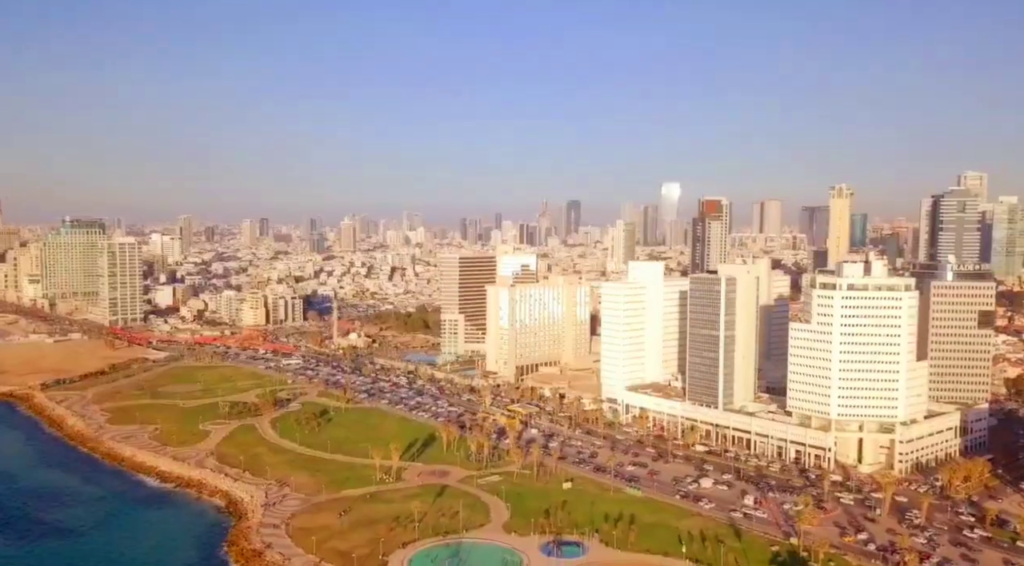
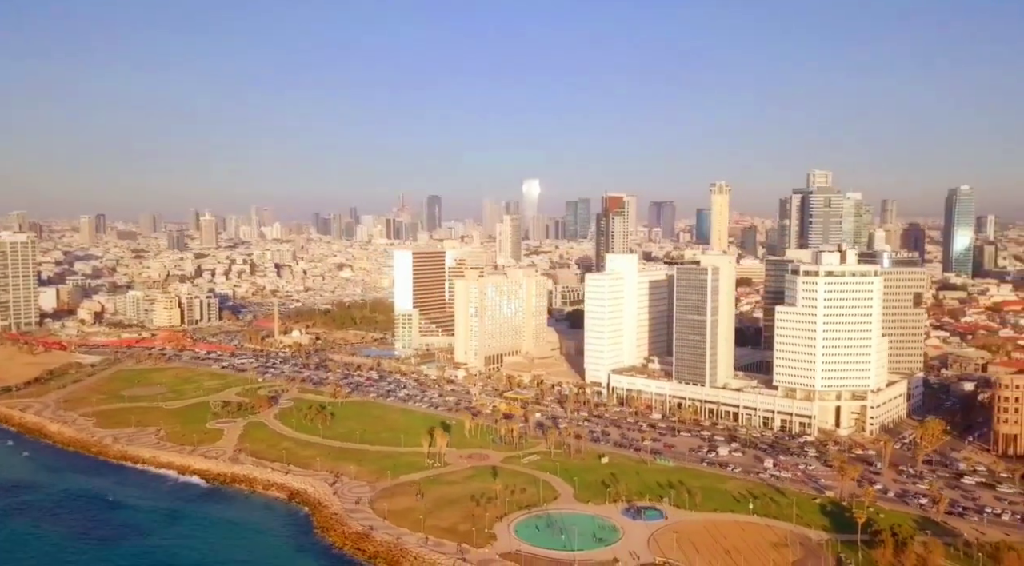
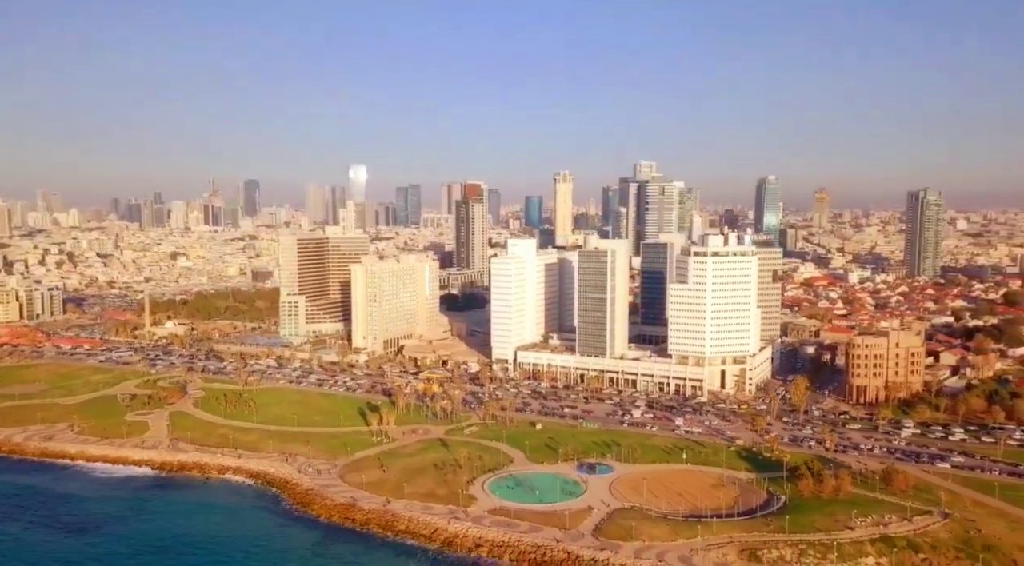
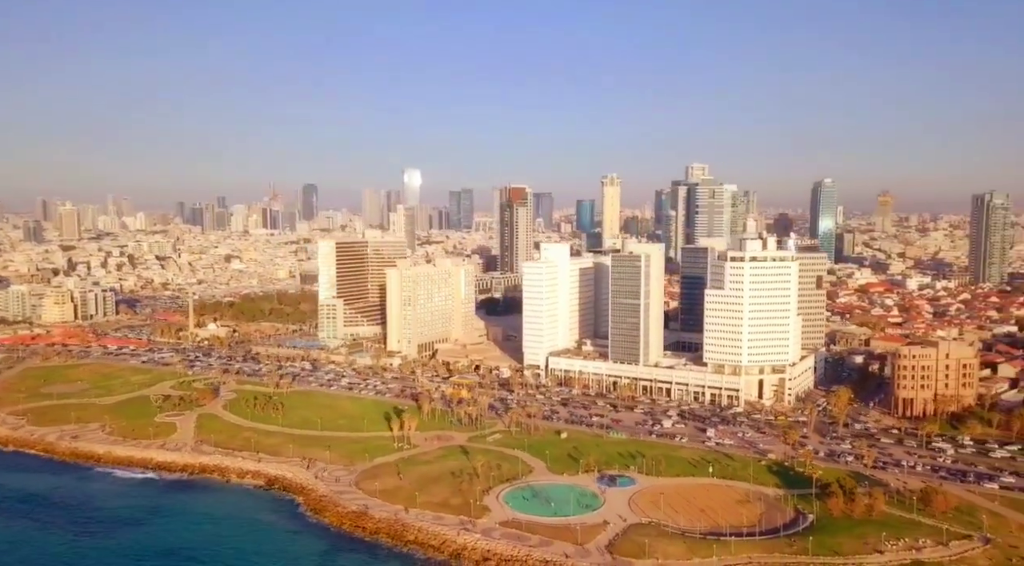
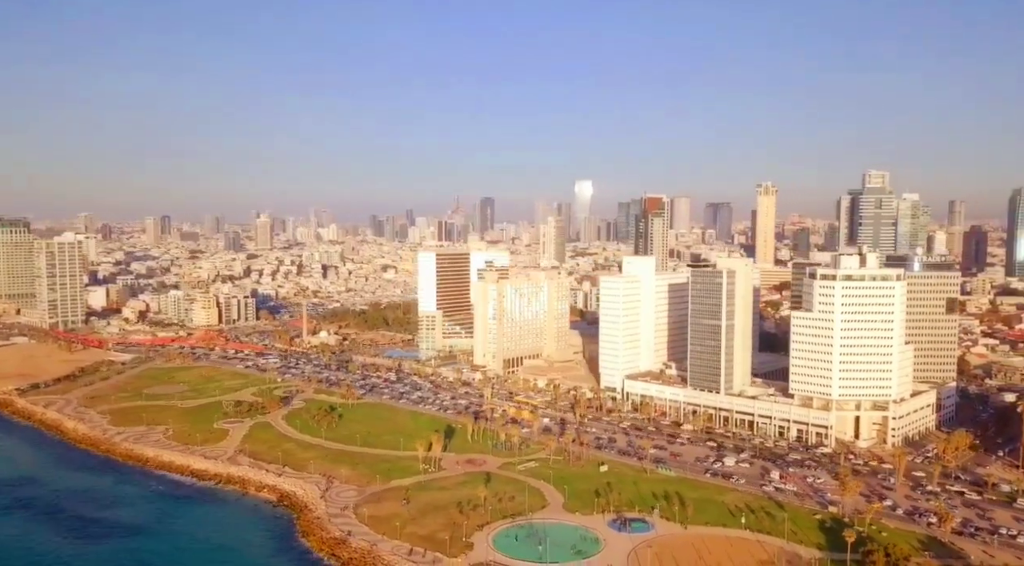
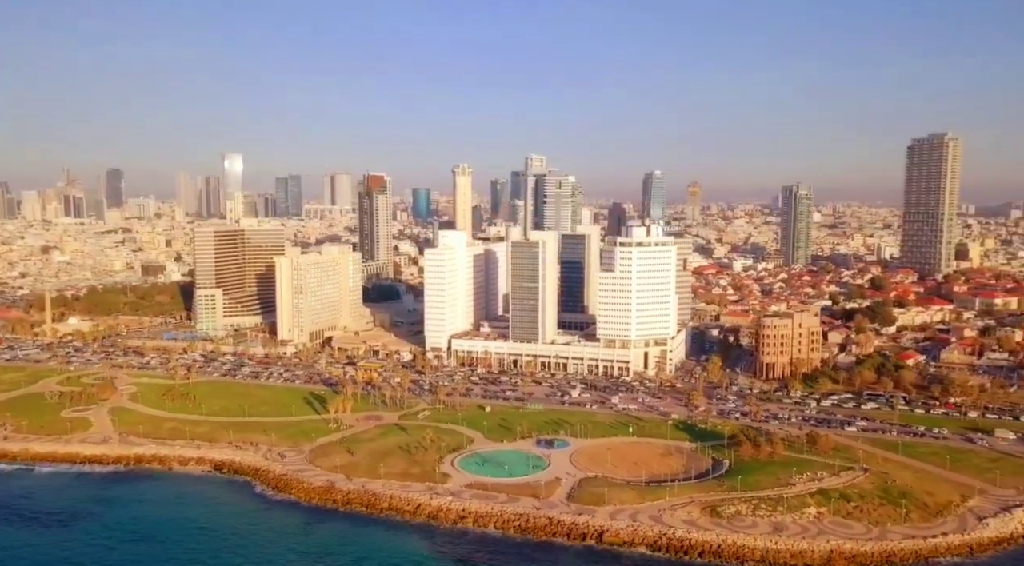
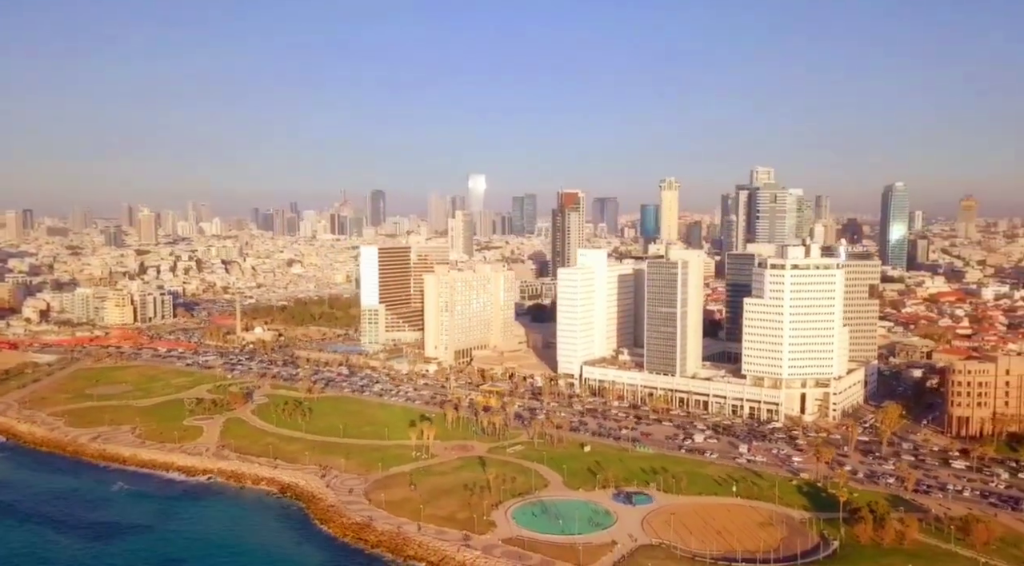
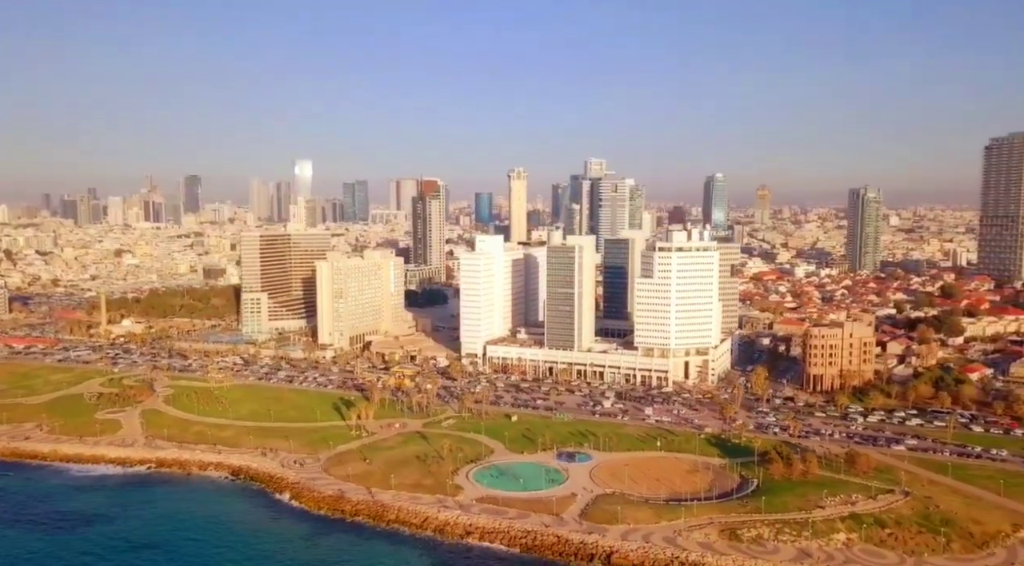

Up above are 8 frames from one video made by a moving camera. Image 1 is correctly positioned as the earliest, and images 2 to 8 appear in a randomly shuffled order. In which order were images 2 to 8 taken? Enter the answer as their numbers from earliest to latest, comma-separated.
5, 2, 7, 4, 3, 8, 6
